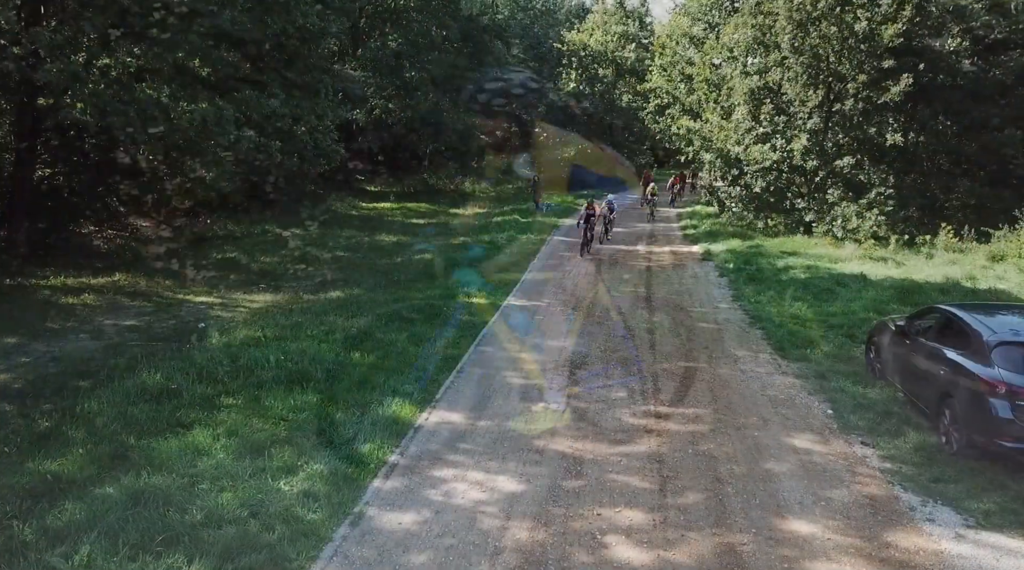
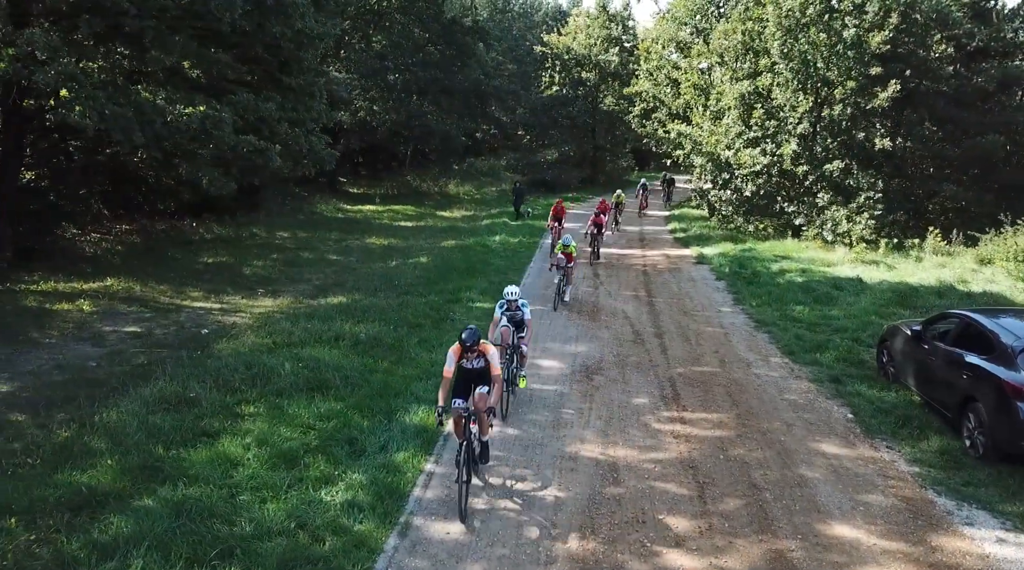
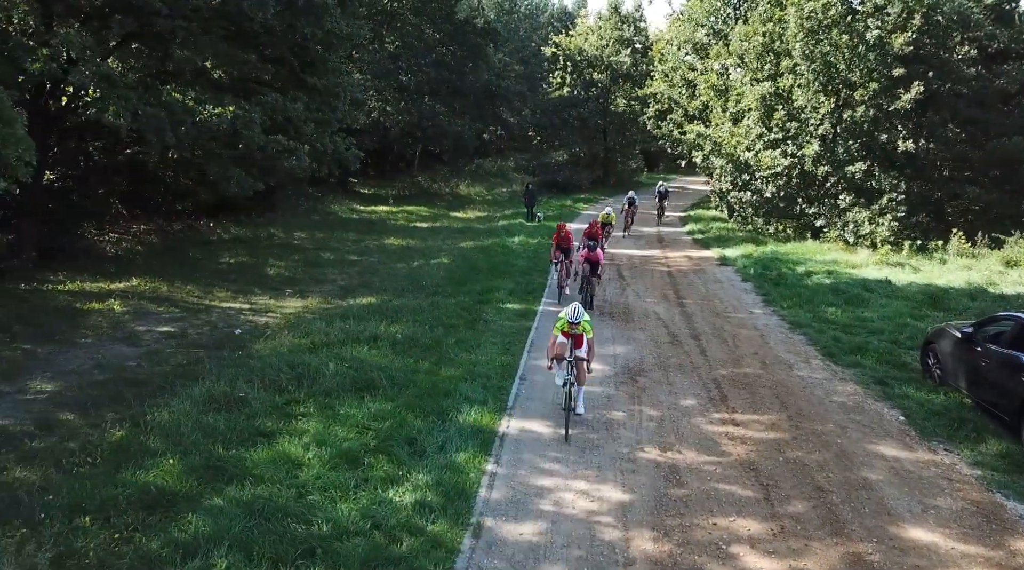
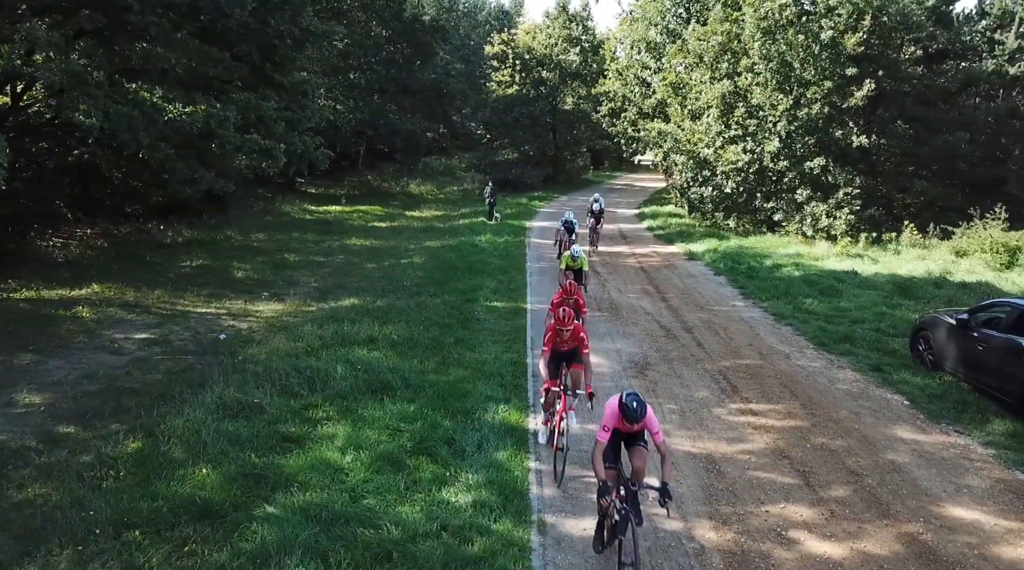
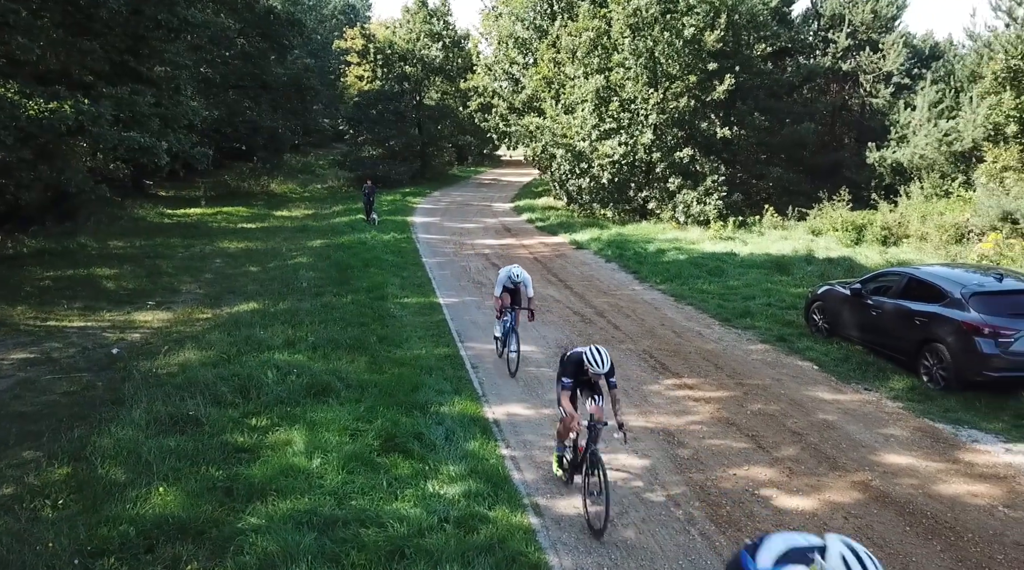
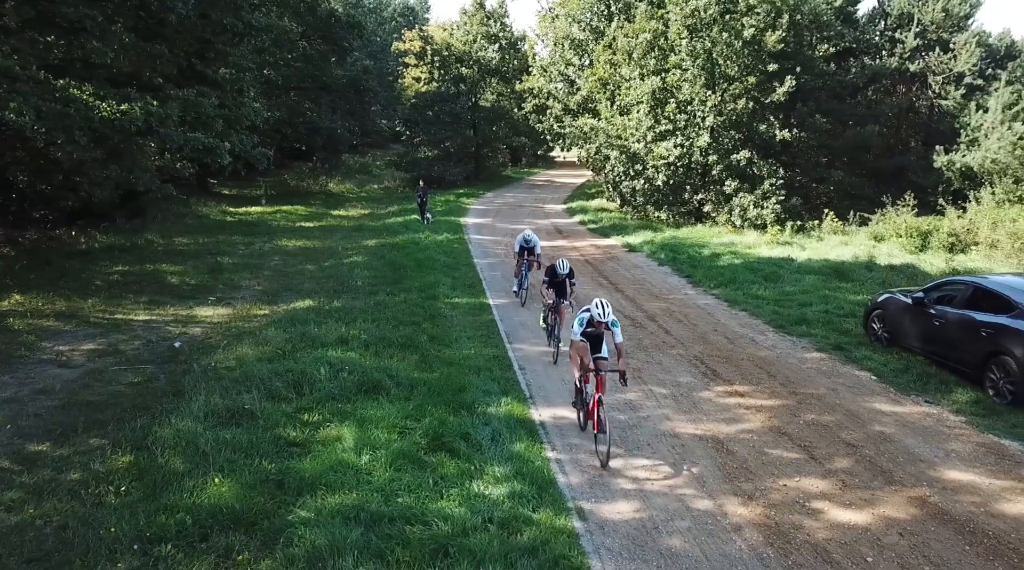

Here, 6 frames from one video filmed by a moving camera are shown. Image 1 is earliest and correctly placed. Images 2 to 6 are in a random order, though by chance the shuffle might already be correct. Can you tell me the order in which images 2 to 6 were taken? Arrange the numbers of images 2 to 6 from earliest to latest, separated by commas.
2, 3, 4, 6, 5
